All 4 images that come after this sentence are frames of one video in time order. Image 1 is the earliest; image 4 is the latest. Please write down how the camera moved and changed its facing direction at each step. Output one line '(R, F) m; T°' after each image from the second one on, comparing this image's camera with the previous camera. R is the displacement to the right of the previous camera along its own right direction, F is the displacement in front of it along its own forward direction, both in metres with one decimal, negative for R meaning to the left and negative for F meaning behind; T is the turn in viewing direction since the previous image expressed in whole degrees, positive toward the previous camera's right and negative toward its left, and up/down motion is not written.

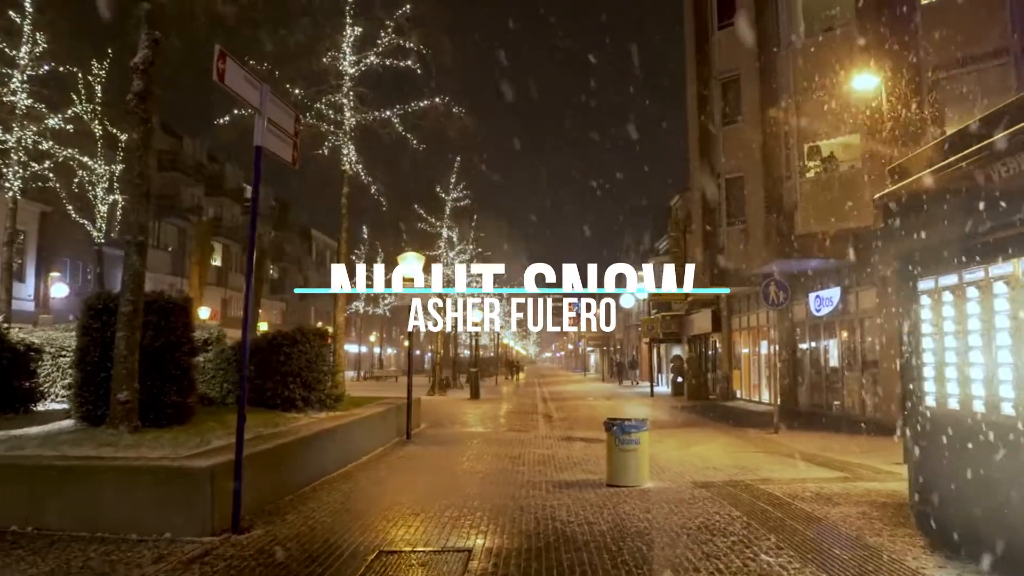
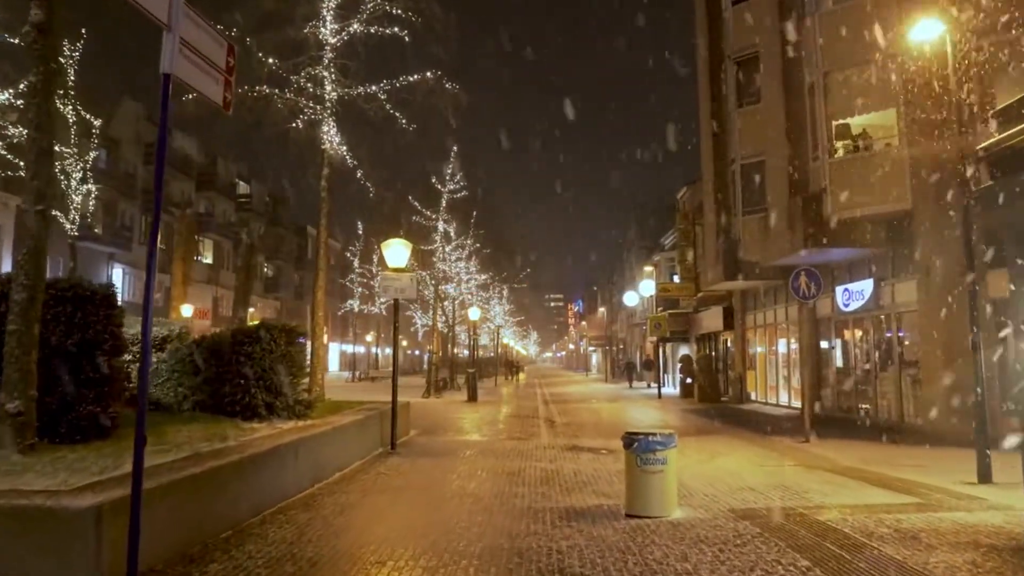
(0.0, +1.9) m; 0°
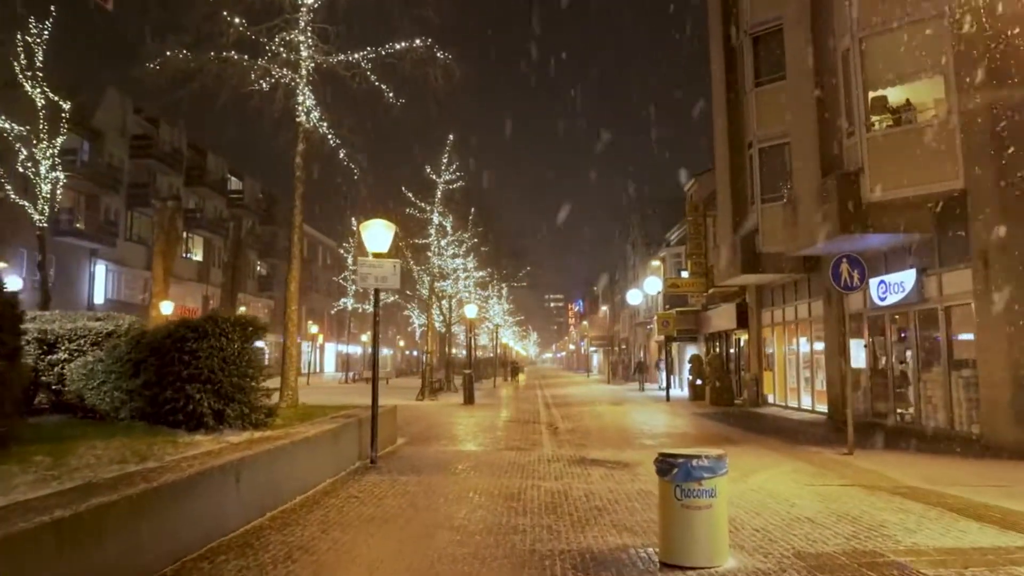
(0.0, +2.0) m; 0°
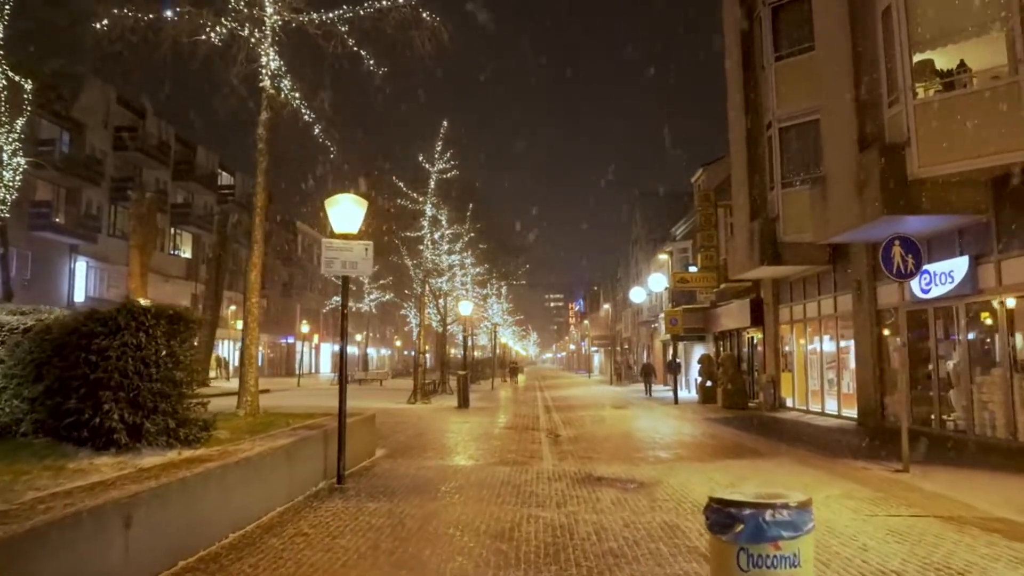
(+0.1, +2.0) m; 0°
